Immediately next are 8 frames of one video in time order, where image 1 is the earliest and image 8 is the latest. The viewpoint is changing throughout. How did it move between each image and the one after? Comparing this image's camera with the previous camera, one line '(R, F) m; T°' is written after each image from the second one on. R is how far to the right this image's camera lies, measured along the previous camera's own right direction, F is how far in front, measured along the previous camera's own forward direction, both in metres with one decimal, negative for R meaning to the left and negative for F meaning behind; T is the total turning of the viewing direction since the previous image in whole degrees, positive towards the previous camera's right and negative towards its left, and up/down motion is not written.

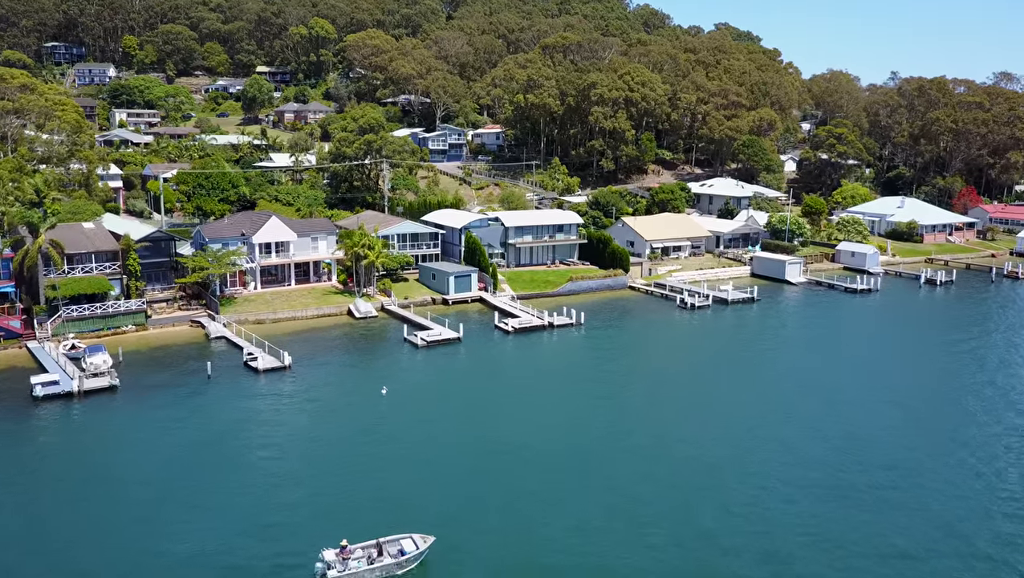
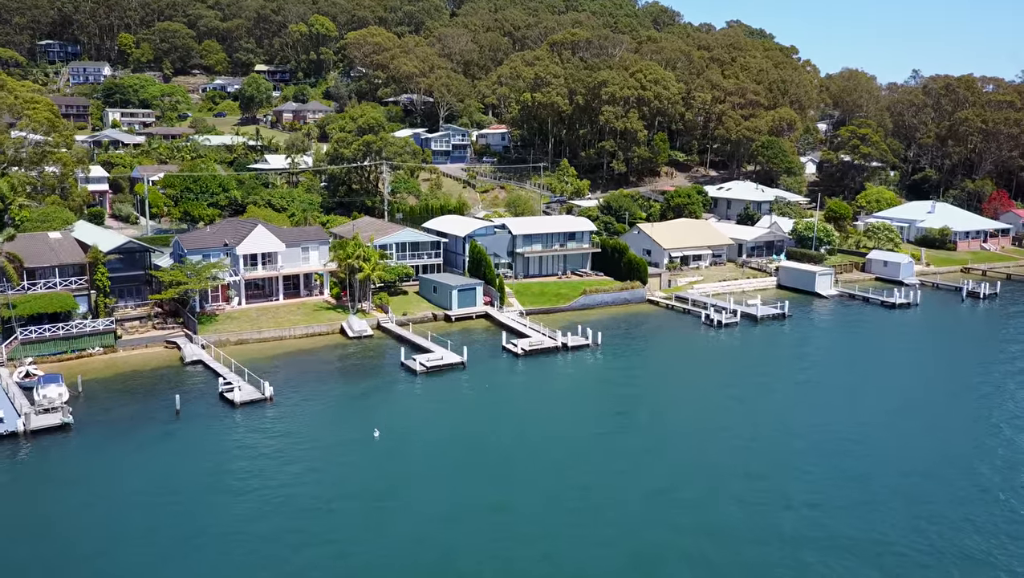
(-0.3, +5.3) m; 0°
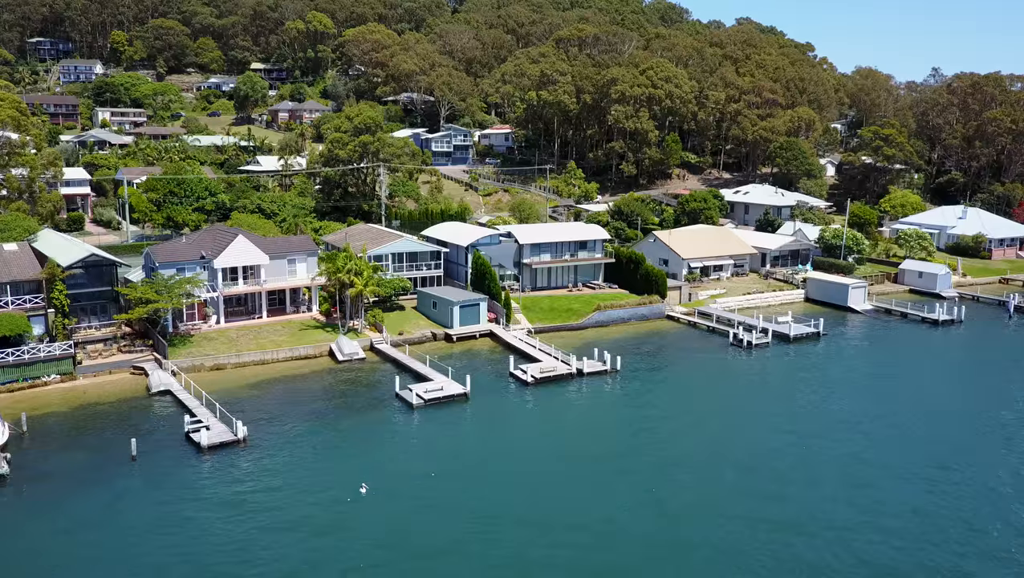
(-0.4, +5.3) m; 0°
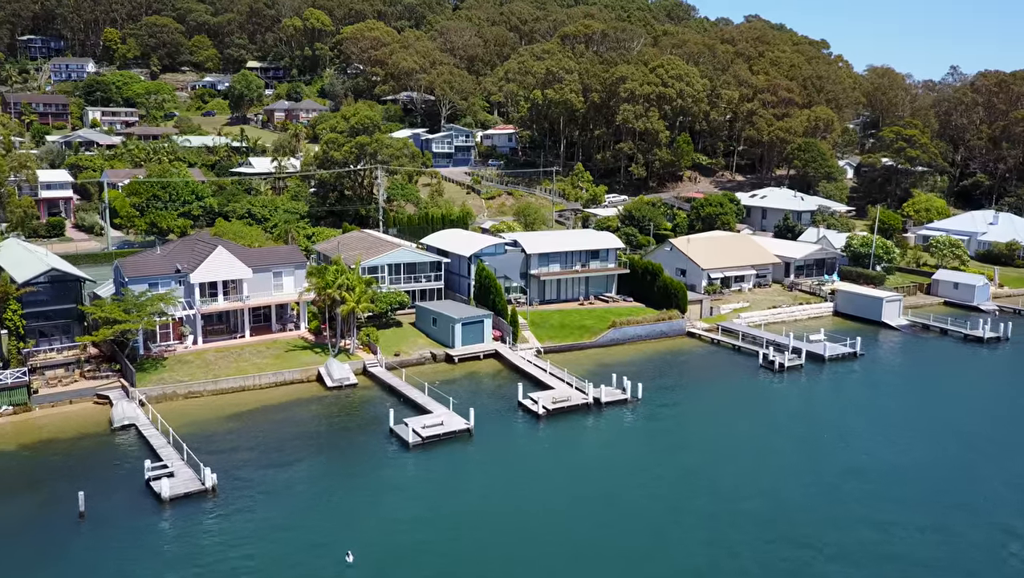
(-0.4, +4.7) m; 0°
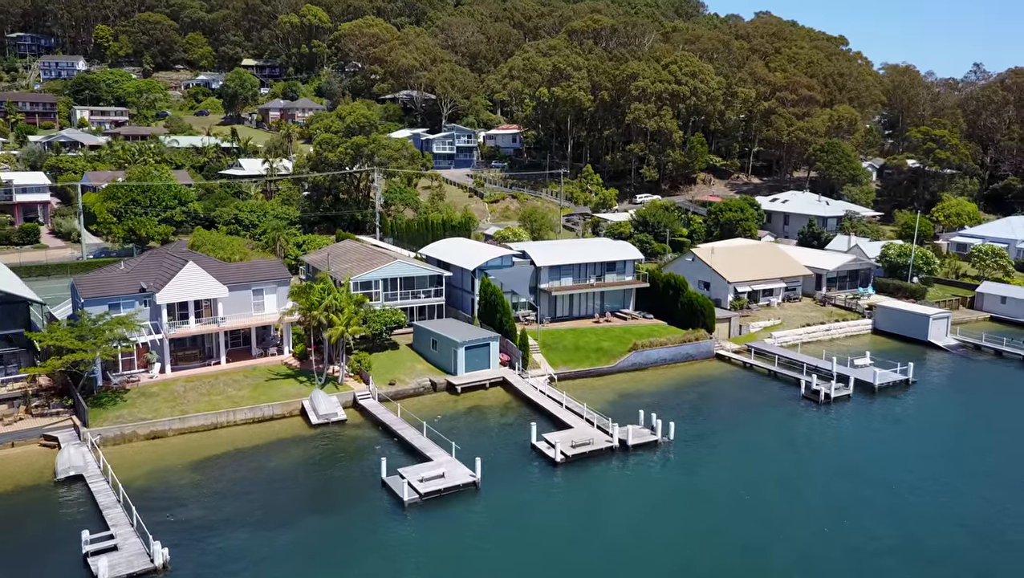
(-0.4, +5.3) m; 0°
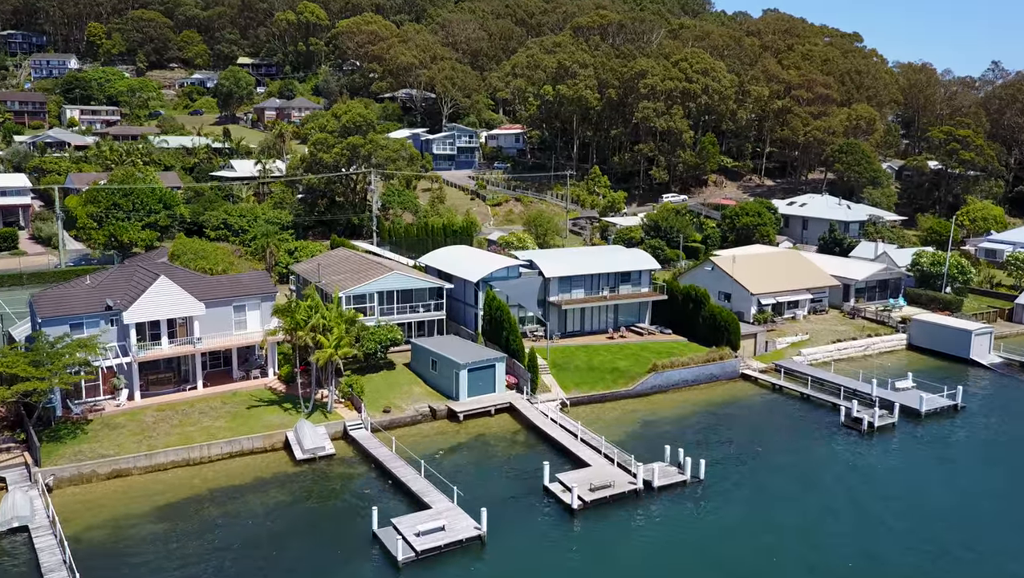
(-0.3, +4.0) m; 0°
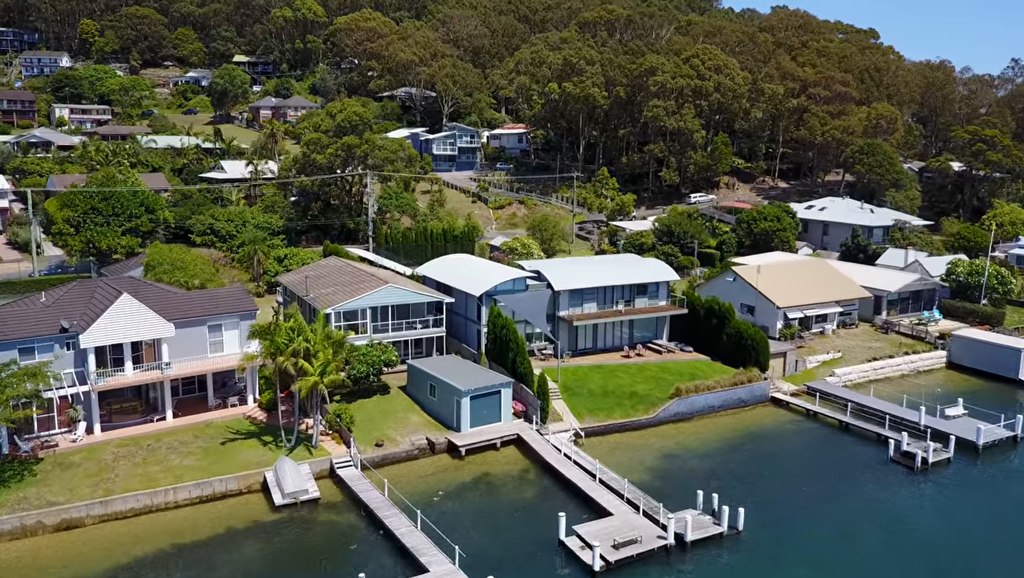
(-0.3, +4.1) m; 0°
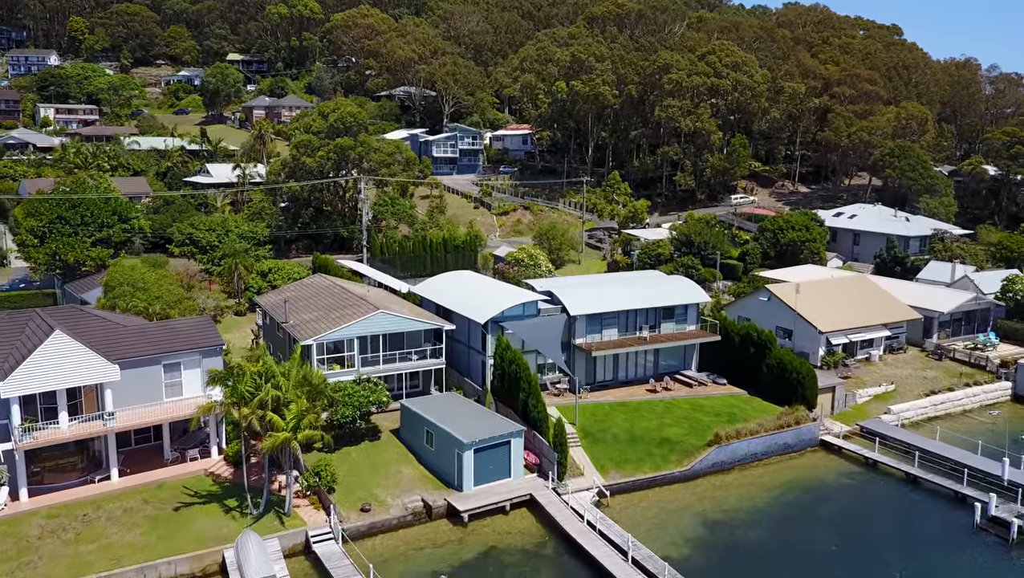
(-0.4, +5.4) m; 0°
